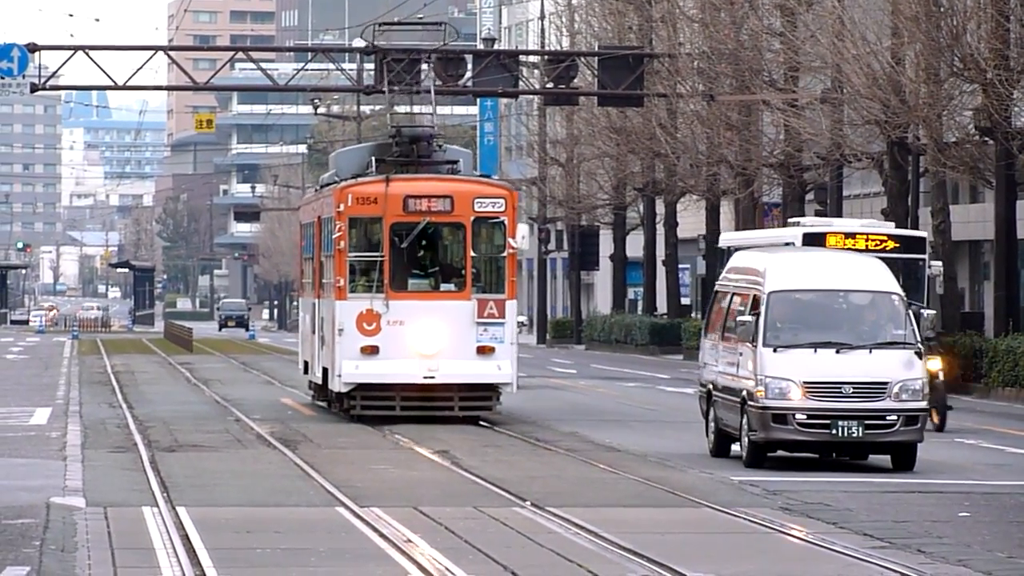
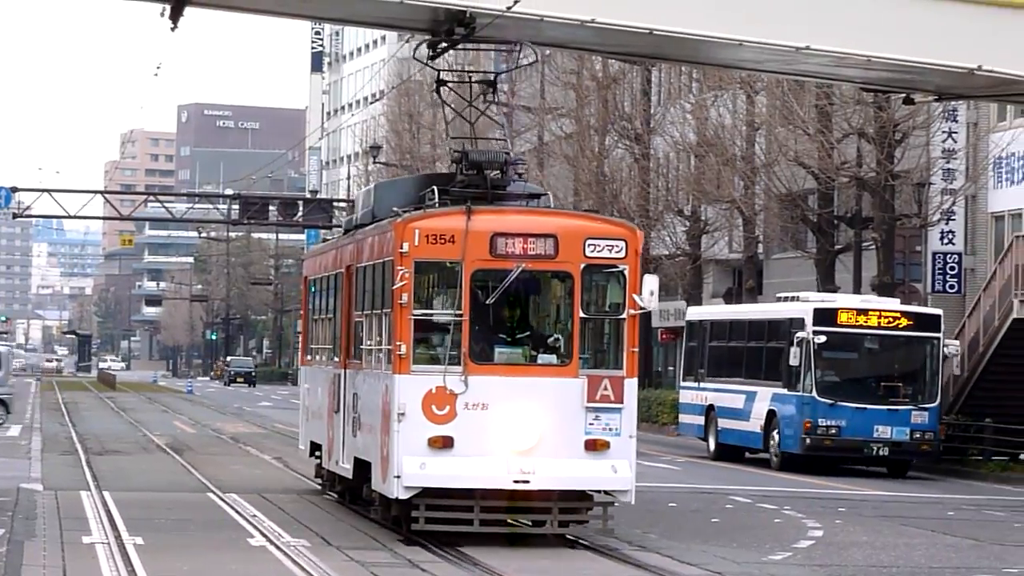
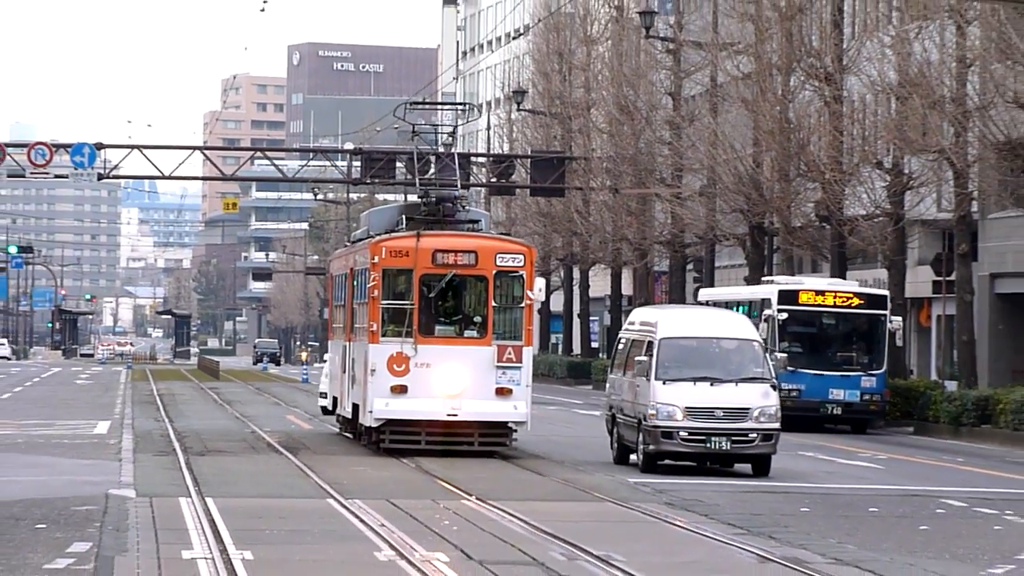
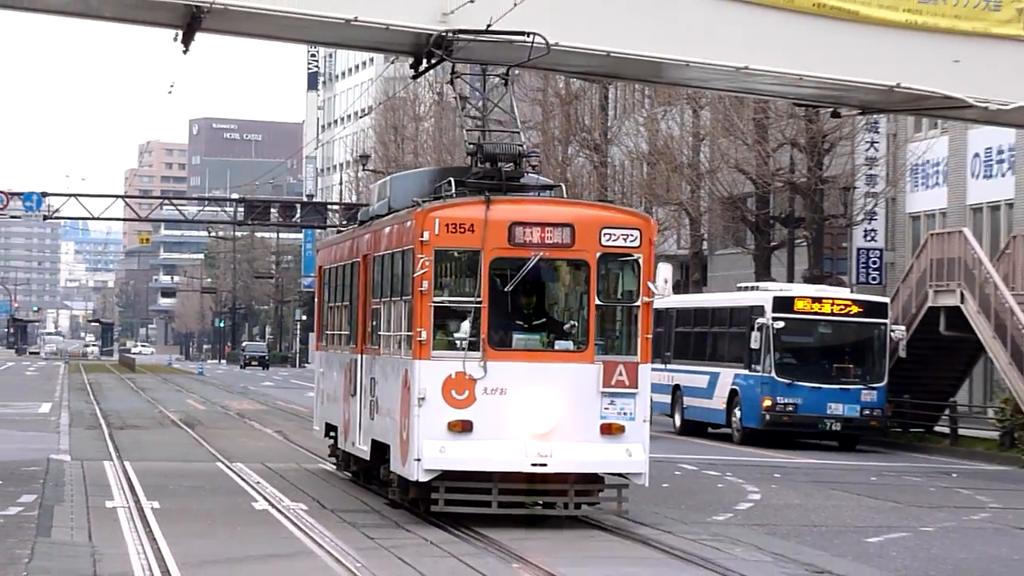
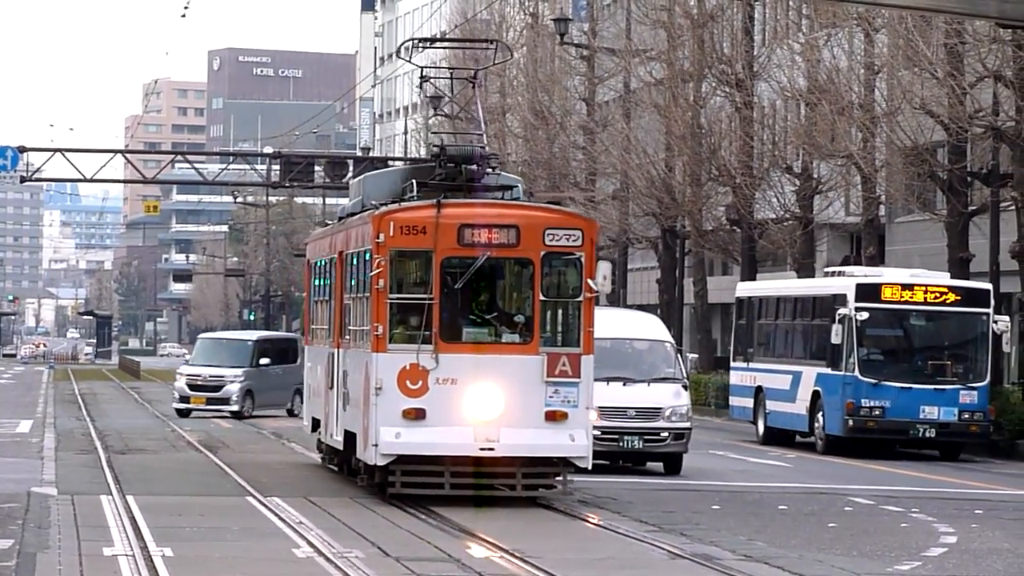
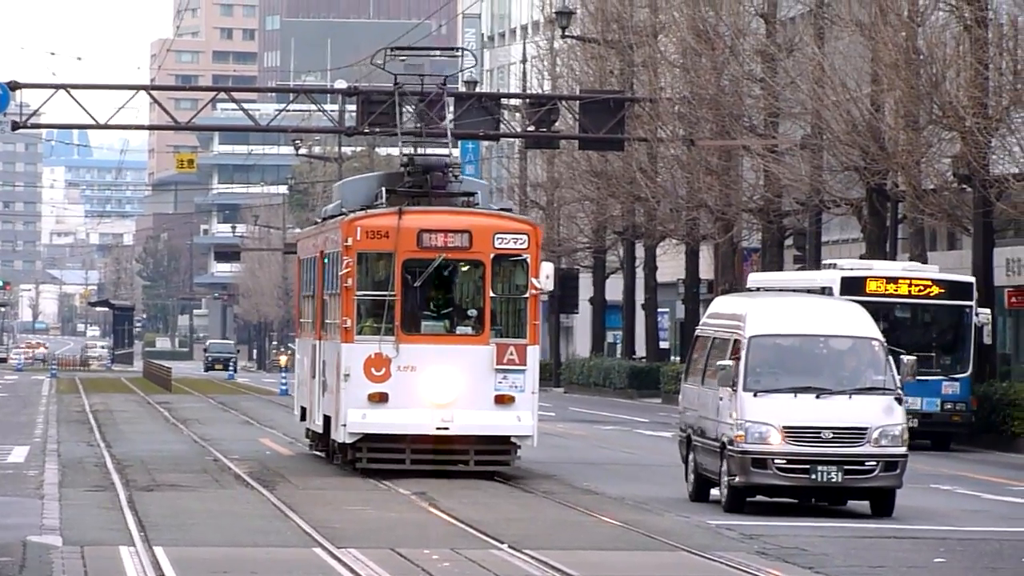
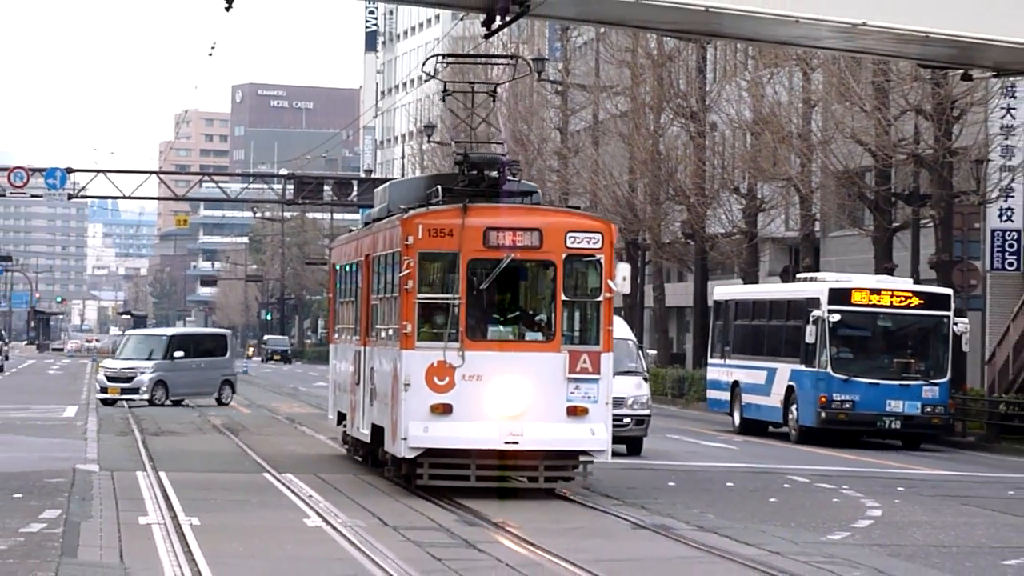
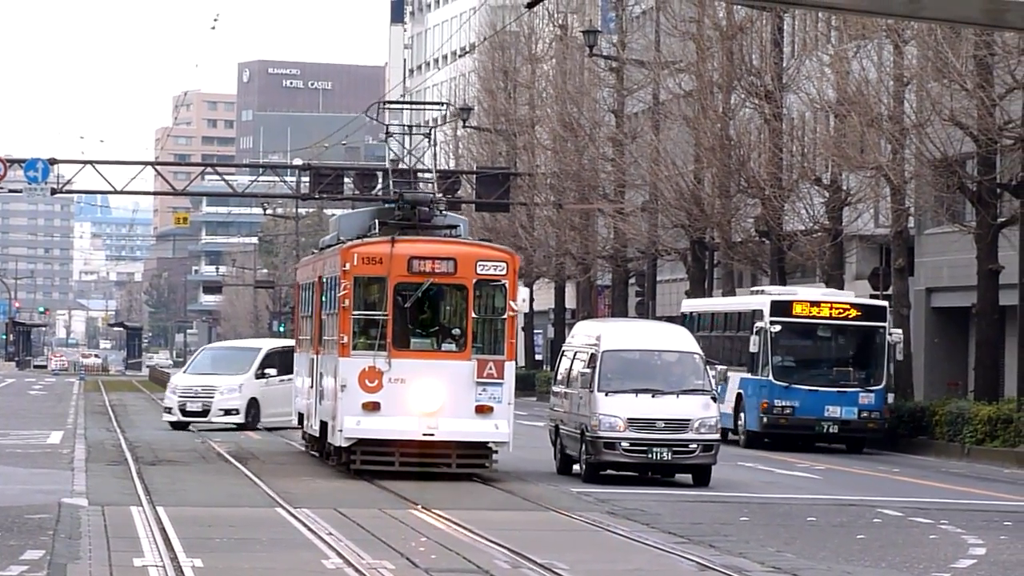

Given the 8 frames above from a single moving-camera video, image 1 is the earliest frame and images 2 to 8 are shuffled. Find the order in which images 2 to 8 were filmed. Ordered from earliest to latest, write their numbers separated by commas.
6, 3, 8, 5, 7, 2, 4
